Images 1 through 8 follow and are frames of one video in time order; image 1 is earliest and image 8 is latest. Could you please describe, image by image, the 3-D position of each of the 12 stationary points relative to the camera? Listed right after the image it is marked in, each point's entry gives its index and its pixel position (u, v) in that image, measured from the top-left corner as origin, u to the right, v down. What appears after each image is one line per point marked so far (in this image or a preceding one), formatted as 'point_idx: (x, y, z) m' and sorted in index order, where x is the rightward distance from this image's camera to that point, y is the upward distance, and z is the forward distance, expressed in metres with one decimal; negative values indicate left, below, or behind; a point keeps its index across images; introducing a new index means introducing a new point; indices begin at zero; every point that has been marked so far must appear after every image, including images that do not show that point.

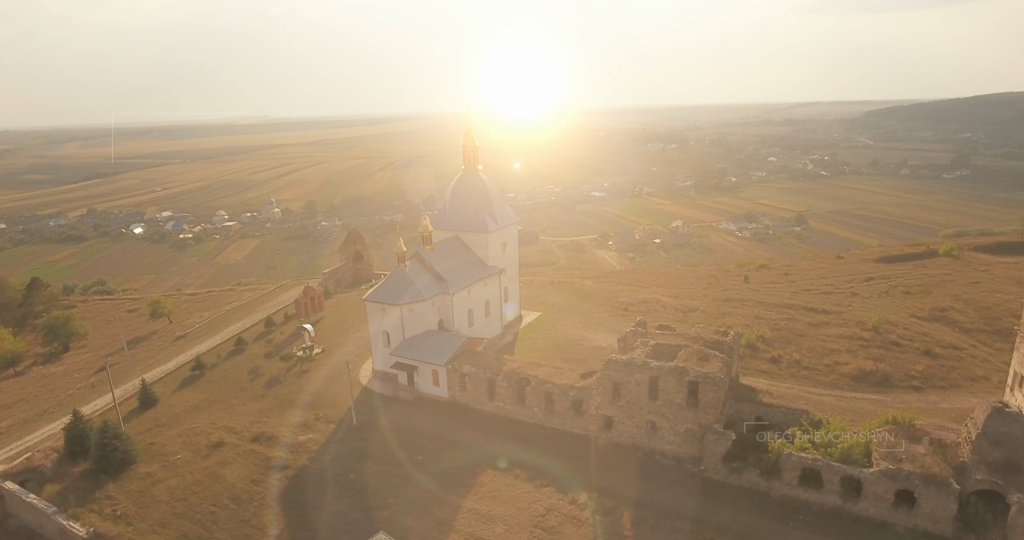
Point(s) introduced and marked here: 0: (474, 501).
0: (-1.2, -6.9, +18.2) m
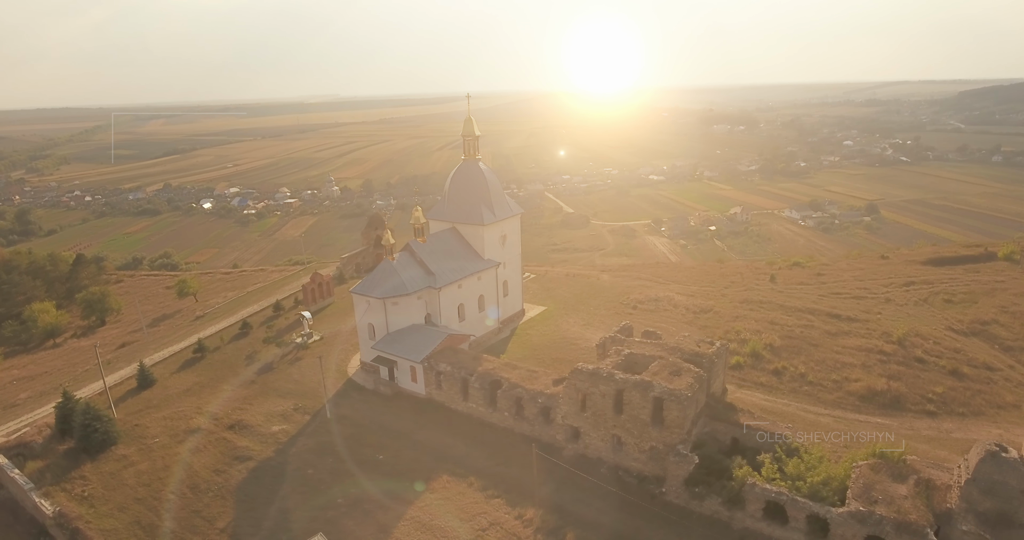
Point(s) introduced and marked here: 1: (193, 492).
0: (-2.8, -7.0, +17.8) m
1: (-10.0, -6.9, +18.9) m
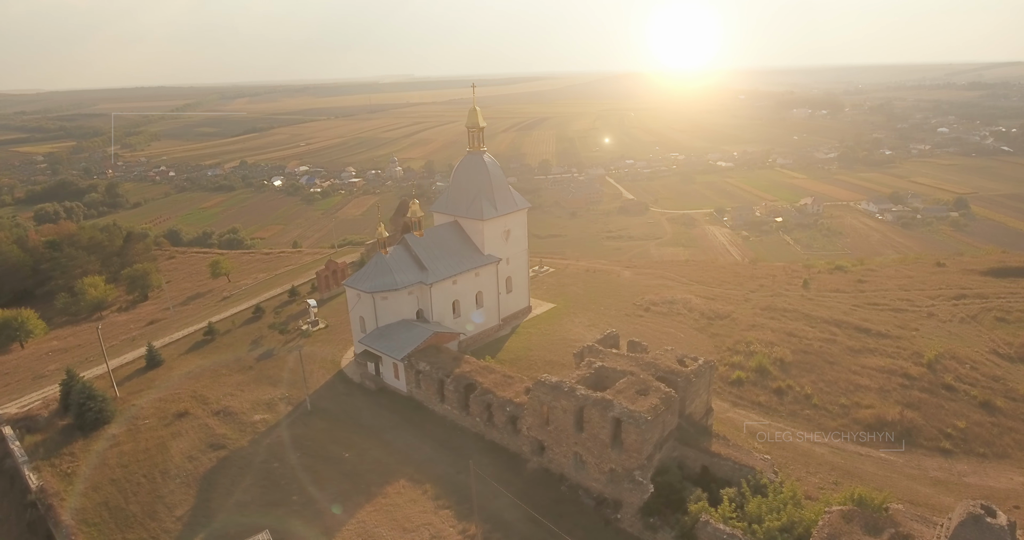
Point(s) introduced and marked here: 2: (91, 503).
0: (-4.2, -7.0, +17.5) m
1: (-11.3, -6.7, +19.5) m
2: (-13.0, -7.1, +18.6) m
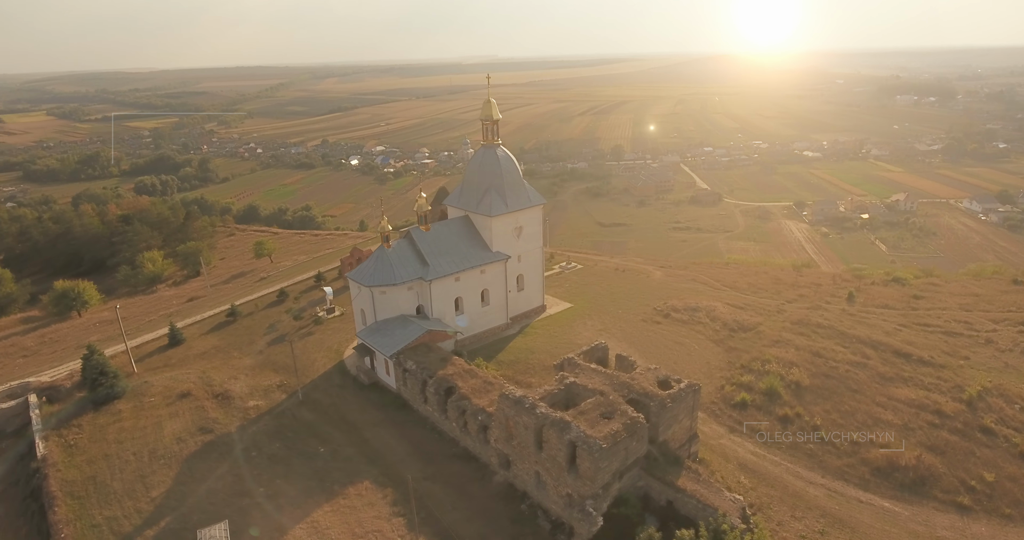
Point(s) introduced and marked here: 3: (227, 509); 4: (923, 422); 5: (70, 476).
0: (-5.5, -7.0, +17.5) m
1: (-12.2, -6.3, +20.3) m
2: (-14.0, -6.6, +19.6) m
3: (-8.4, -7.1, +17.9) m
4: (+13.5, -5.0, +19.9) m
5: (-14.2, -6.6, +19.5) m
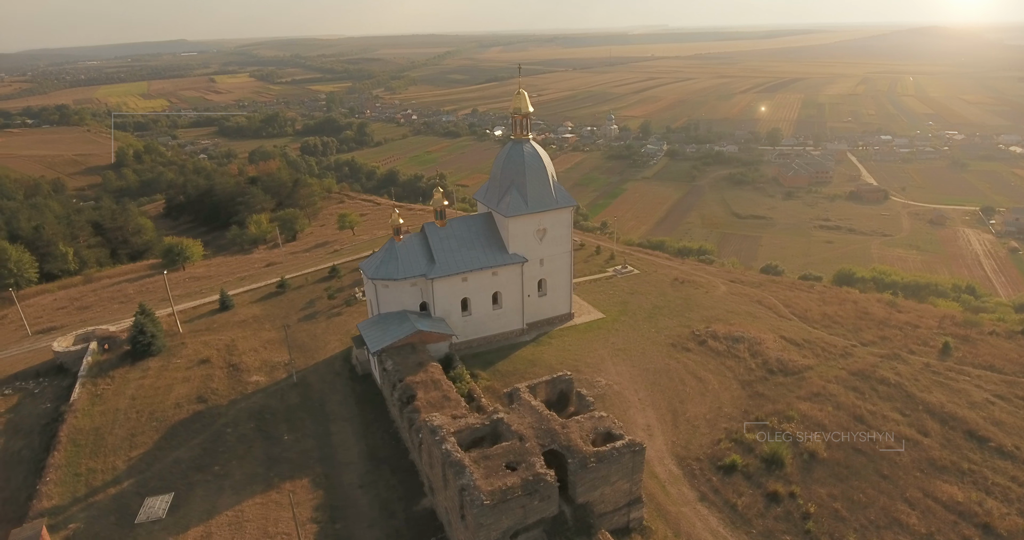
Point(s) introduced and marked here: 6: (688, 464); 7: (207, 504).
0: (-7.7, -6.9, +17.8) m
1: (-13.4, -5.4, +22.2) m
2: (-15.3, -5.6, +22.0) m
3: (-10.4, -6.7, +19.0) m
4: (+11.4, -6.8, +15.5) m
5: (-15.6, -5.5, +21.9) m
6: (+5.4, -5.9, +18.5) m
7: (-9.1, -7.0, +18.1) m
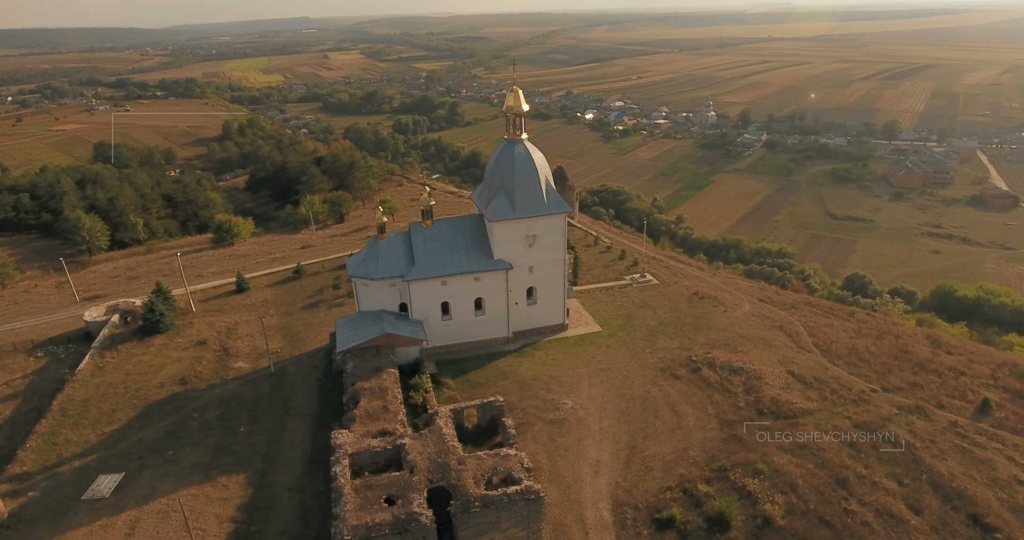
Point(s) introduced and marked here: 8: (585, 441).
0: (-9.9, -6.8, +18.3) m
1: (-14.7, -4.8, +23.4) m
2: (-16.7, -4.9, +23.6) m
3: (-12.4, -6.3, +19.9) m
4: (+8.5, -8.0, +13.0) m
5: (-16.9, -4.8, +23.5) m
6: (+3.1, -6.7, +16.8) m
7: (-11.2, -6.8, +18.8) m
8: (+2.3, -5.5, +19.7) m
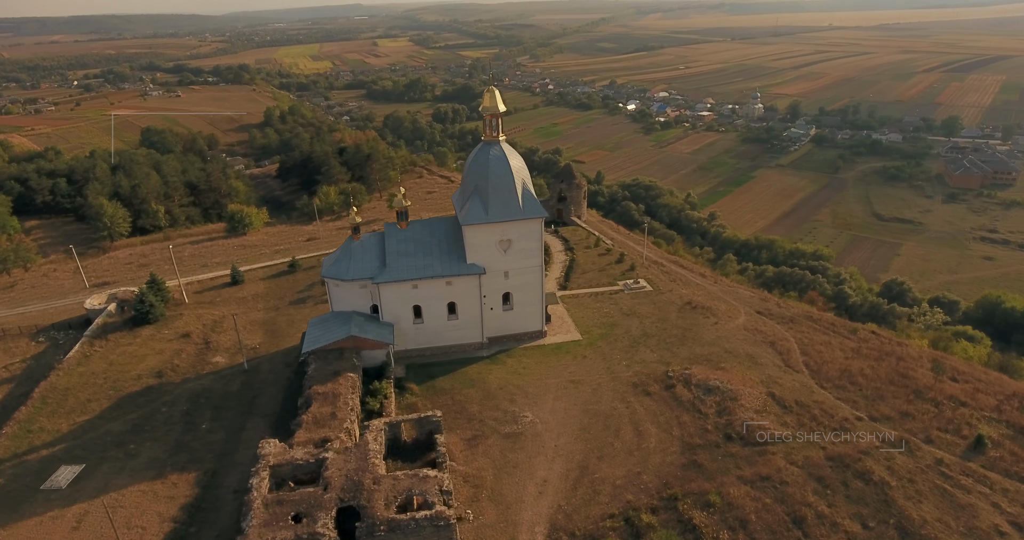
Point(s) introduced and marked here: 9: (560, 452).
0: (-11.6, -6.8, +18.6) m
1: (-16.0, -4.5, +24.0) m
2: (-17.9, -4.5, +24.3) m
3: (-13.9, -6.2, +20.4) m
4: (+6.3, -8.7, +11.9) m
5: (-18.1, -4.5, +24.3) m
6: (+1.3, -7.1, +16.1) m
7: (-12.9, -6.7, +19.1) m
8: (+0.8, -5.9, +19.0) m
9: (+1.5, -5.8, +19.3) m
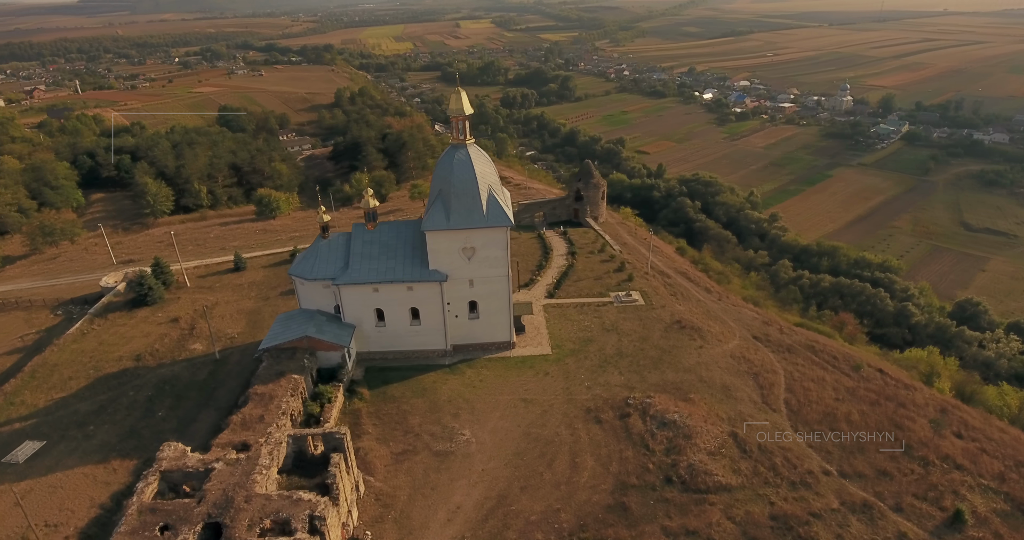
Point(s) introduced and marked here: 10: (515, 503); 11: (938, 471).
0: (-14.0, -6.6, +19.4) m
1: (-17.5, -3.9, +25.3) m
2: (-19.3, -3.8, +25.8) m
3: (-16.0, -5.8, +21.4) m
4: (+2.8, -9.7, +10.6) m
5: (-19.6, -3.7, +25.8) m
6: (-1.6, -7.7, +15.4) m
7: (-15.2, -6.4, +20.1) m
8: (-1.6, -6.4, +18.3) m
9: (-0.8, -6.3, +18.4) m
10: (+0.1, -6.7, +17.5) m
11: (+13.3, -6.1, +18.7) m
